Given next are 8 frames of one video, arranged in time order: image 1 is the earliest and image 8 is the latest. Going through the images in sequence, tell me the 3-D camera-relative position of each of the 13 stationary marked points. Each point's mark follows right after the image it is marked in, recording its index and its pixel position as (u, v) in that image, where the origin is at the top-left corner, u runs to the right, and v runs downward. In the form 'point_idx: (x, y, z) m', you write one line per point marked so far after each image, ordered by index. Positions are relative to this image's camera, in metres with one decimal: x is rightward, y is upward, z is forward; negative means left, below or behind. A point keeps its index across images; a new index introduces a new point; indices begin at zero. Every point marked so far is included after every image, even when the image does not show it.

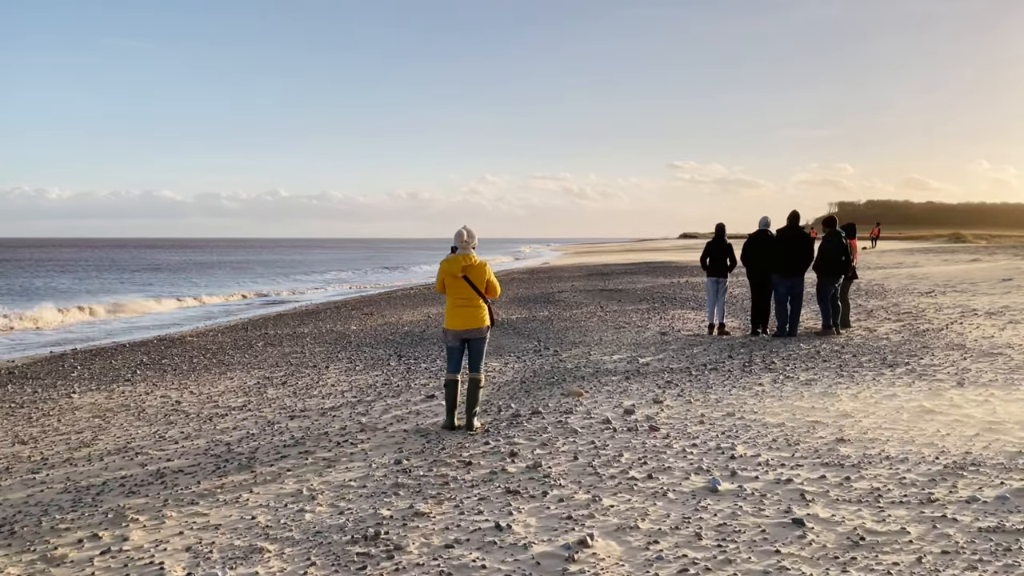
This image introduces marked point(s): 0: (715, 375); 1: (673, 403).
0: (+2.2, -1.0, +9.8) m
1: (+1.5, -1.1, +8.2) m
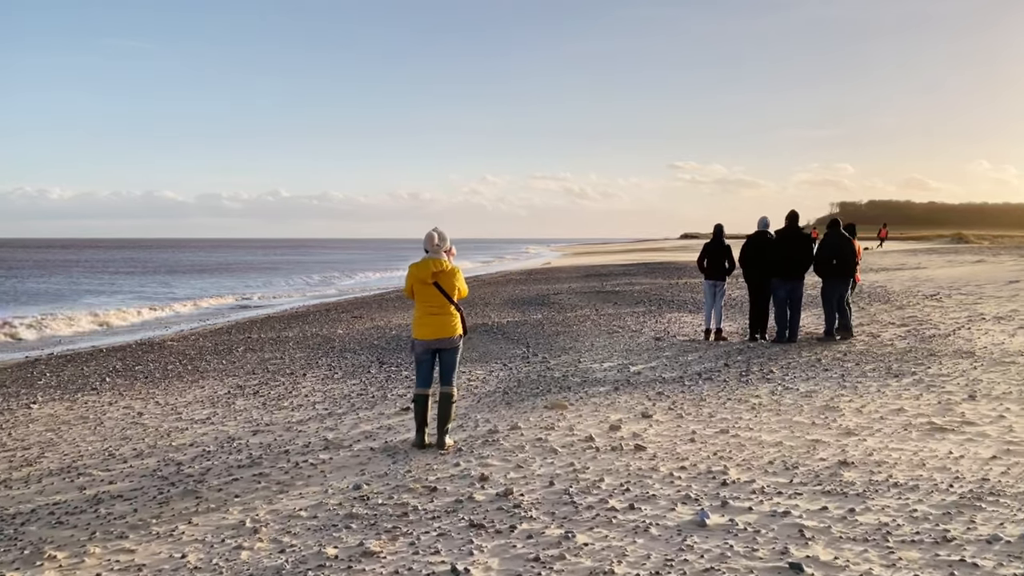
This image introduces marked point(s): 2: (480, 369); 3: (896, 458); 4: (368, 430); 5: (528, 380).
0: (+2.1, -1.0, +9.2) m
1: (+1.3, -1.1, +7.6) m
2: (-0.4, -1.1, +11.4) m
3: (+2.6, -1.1, +6.0) m
4: (-1.3, -1.3, +7.8) m
5: (+0.2, -1.1, +10.2) m
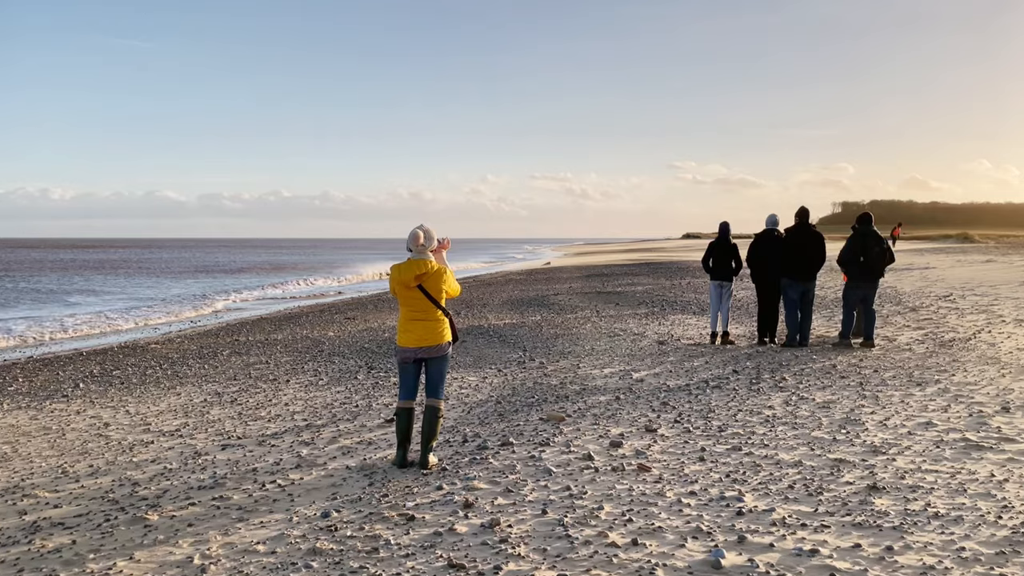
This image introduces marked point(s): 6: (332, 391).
0: (+2.0, -1.0, +8.6) m
1: (+1.2, -1.1, +6.9) m
2: (-0.5, -1.1, +10.7) m
3: (+2.5, -1.2, +5.3) m
4: (-1.3, -1.3, +7.1) m
5: (+0.1, -1.1, +9.6) m
6: (-2.1, -1.2, +10.3) m
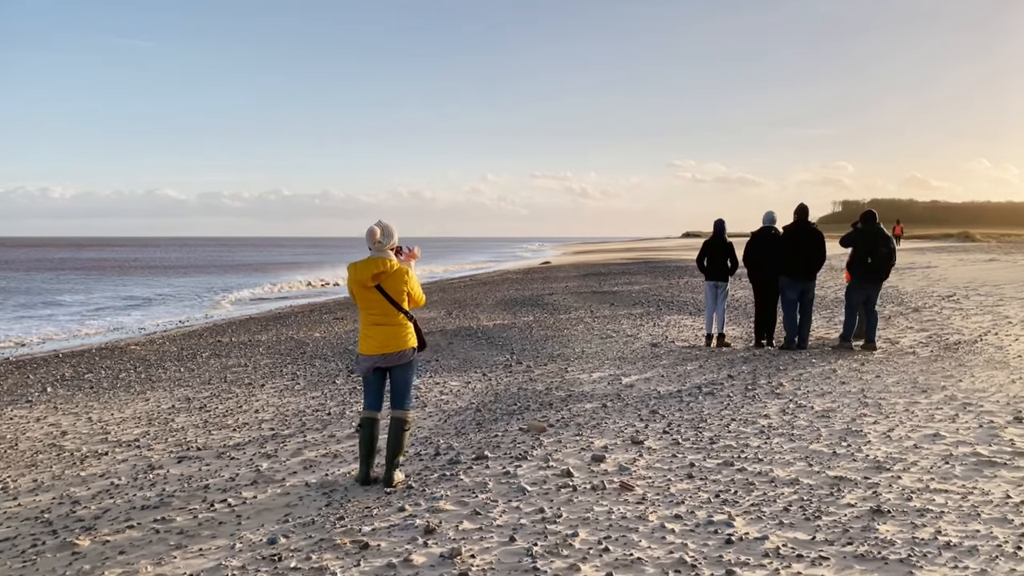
0: (+1.8, -1.0, +8.1) m
1: (+1.0, -1.1, +6.4) m
2: (-0.7, -1.1, +10.2) m
3: (+2.3, -1.2, +4.8) m
4: (-1.5, -1.3, +6.6) m
5: (-0.1, -1.1, +9.1) m
6: (-2.3, -1.2, +9.8) m
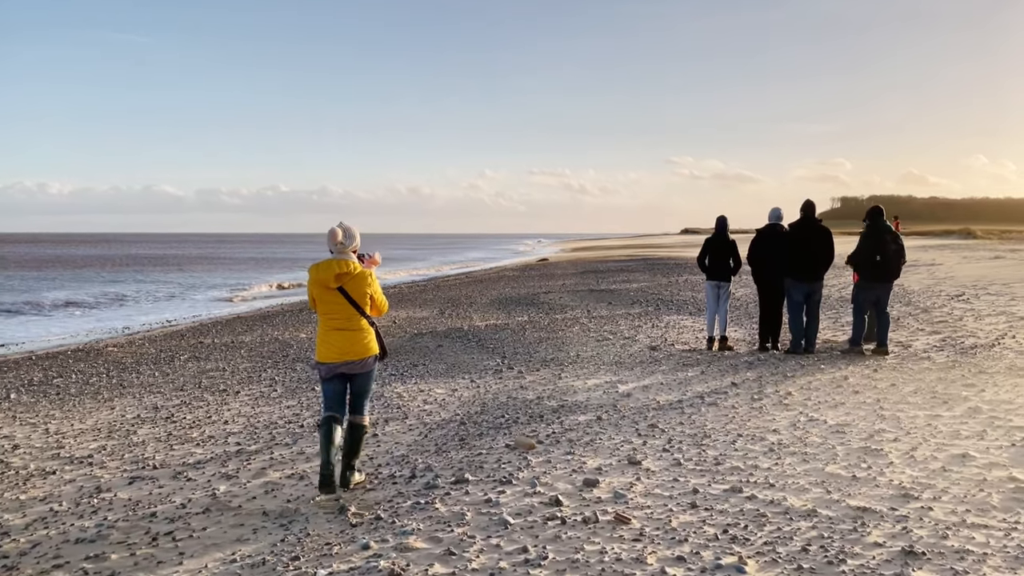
0: (+1.7, -1.1, +7.4) m
1: (+0.9, -1.2, +5.8) m
2: (-0.8, -1.1, +9.6) m
3: (+2.2, -1.2, +4.2) m
4: (-1.6, -1.3, +6.0) m
5: (-0.2, -1.1, +8.5) m
6: (-2.4, -1.2, +9.2) m
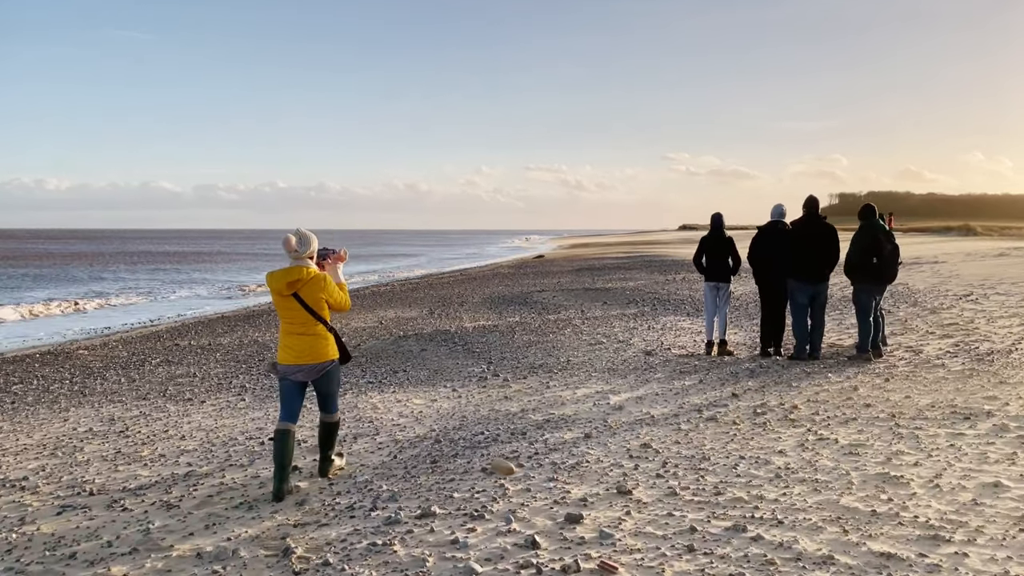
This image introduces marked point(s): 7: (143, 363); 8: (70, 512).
0: (+1.5, -1.1, +6.8) m
1: (+0.8, -1.2, +5.1) m
2: (-0.9, -1.1, +8.9) m
3: (+2.1, -1.3, +3.5) m
4: (-1.8, -1.4, +5.3) m
5: (-0.3, -1.1, +7.8) m
6: (-2.6, -1.3, +8.5) m
7: (-5.5, -1.1, +13.3) m
8: (-2.8, -1.4, +5.6) m
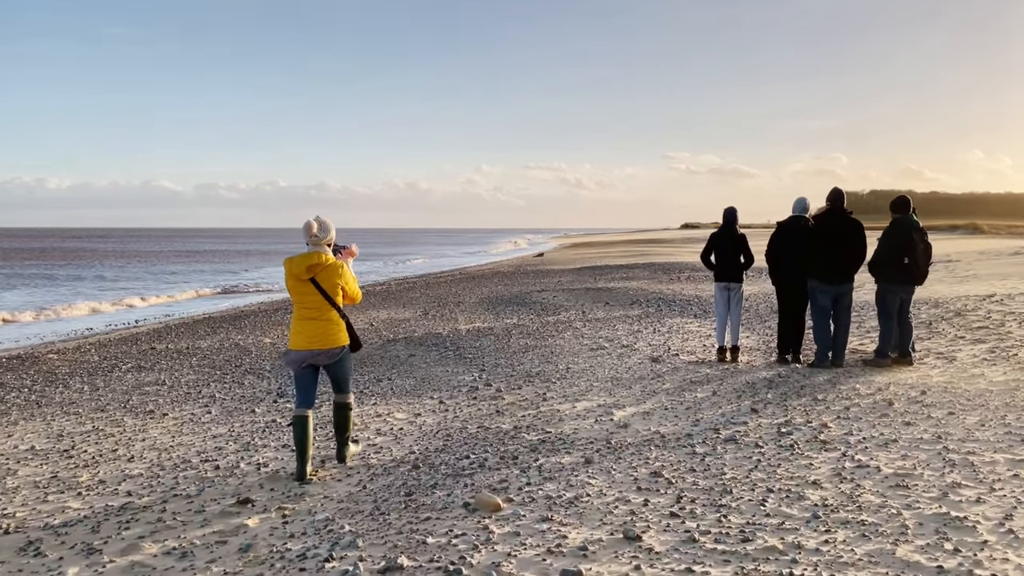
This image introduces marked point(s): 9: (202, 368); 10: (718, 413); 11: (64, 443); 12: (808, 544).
0: (+1.5, -1.1, +5.9) m
1: (+0.7, -1.2, +4.3) m
2: (-1.0, -1.1, +8.1) m
3: (+2.0, -1.3, +2.6) m
4: (-1.8, -1.4, +4.4) m
5: (-0.4, -1.2, +6.9) m
6: (-2.6, -1.3, +7.7) m
7: (-5.6, -1.1, +12.4) m
8: (-2.9, -1.4, +4.7) m
9: (-4.3, -1.1, +12.2) m
10: (+1.7, -1.0, +7.2) m
11: (-3.9, -1.3, +7.7) m
12: (+1.4, -1.2, +4.2) m
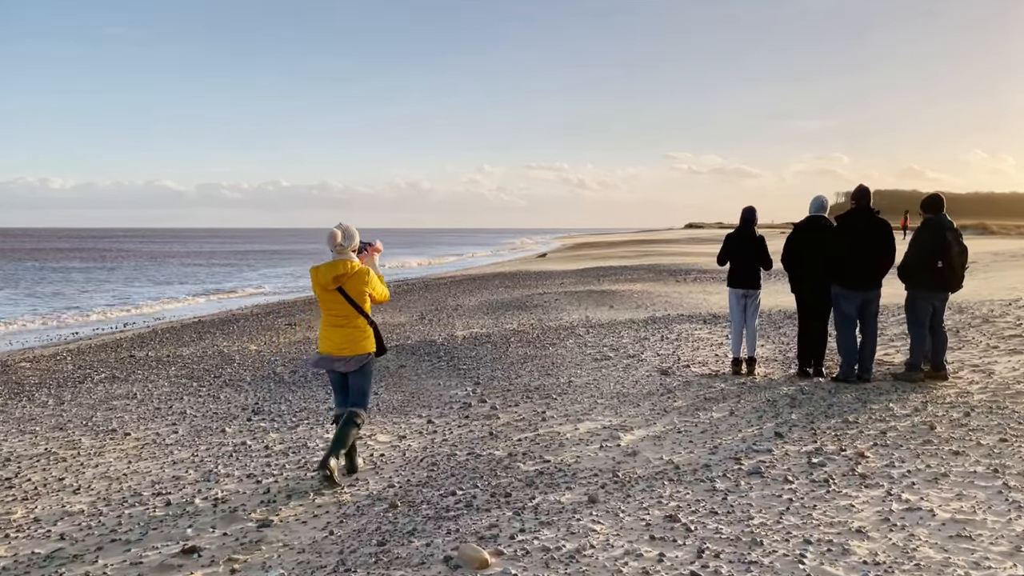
0: (+1.4, -1.2, +5.1) m
1: (+0.7, -1.3, +3.5) m
2: (-1.0, -1.2, +7.3) m
3: (+2.0, -1.4, +1.9) m
4: (-1.9, -1.4, +3.7) m
5: (-0.5, -1.2, +6.1) m
6: (-2.7, -1.3, +6.9) m
7: (-5.6, -1.2, +11.6) m
8: (-2.9, -1.5, +3.9) m
9: (-4.3, -1.2, +11.4) m
10: (+1.6, -1.1, +6.4) m
11: (-3.9, -1.4, +7.0) m
12: (+1.3, -1.3, +3.4) m
